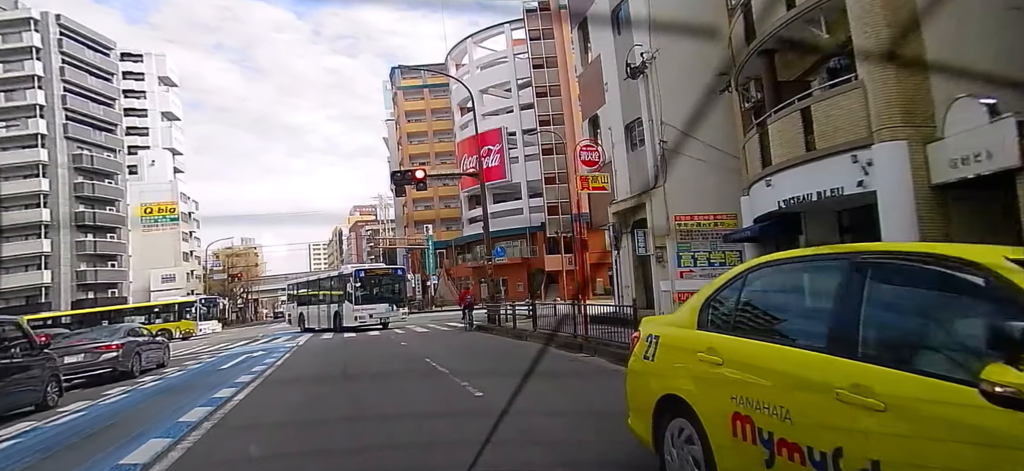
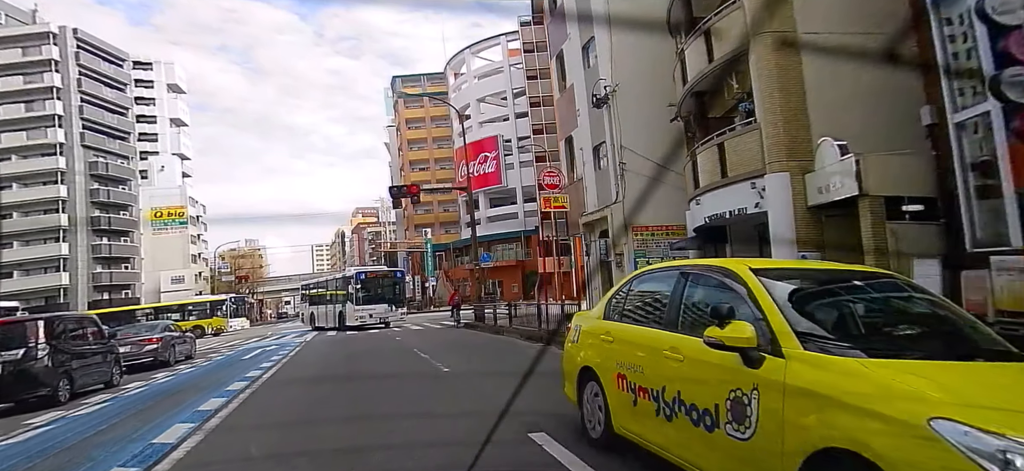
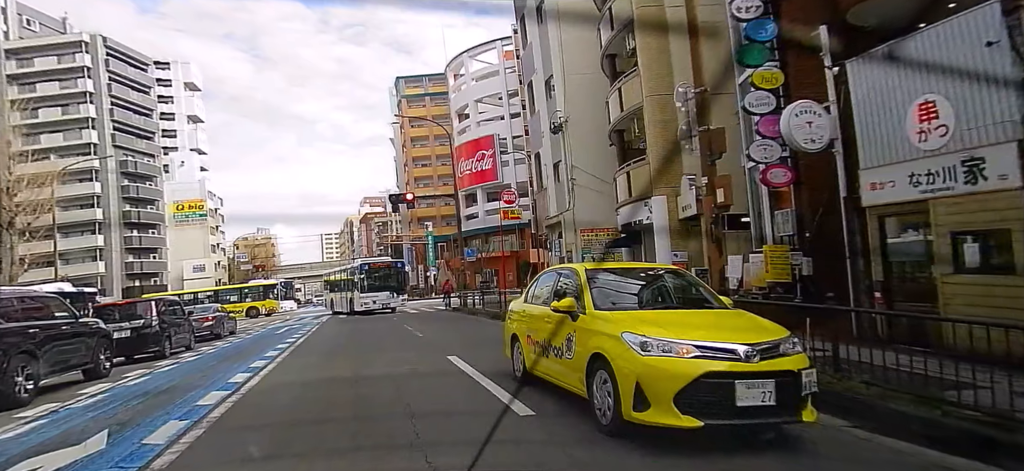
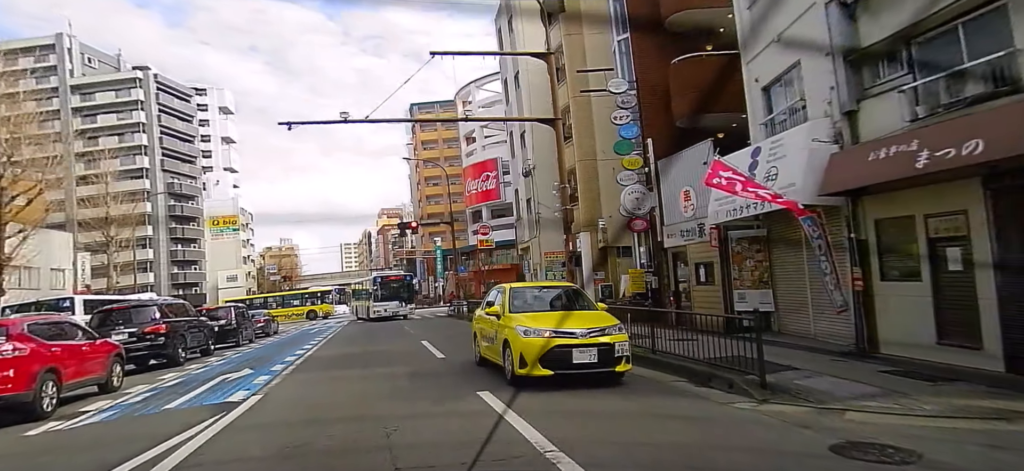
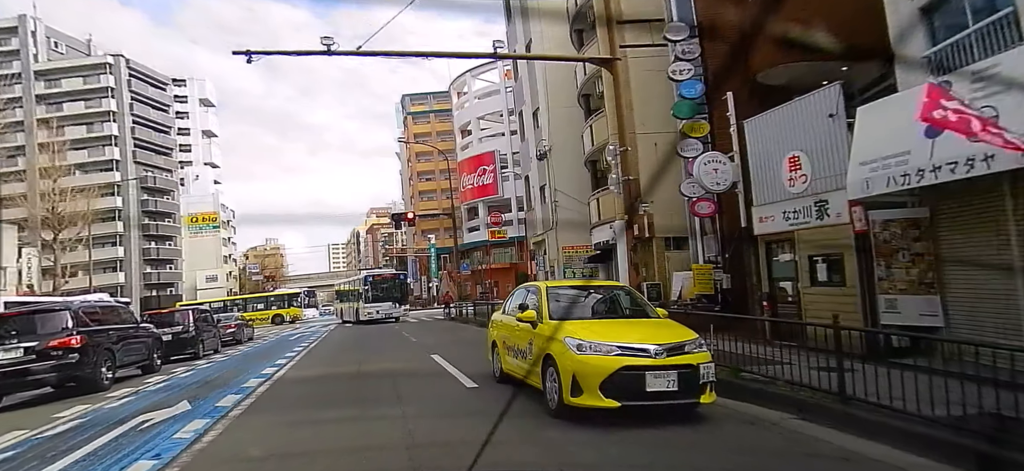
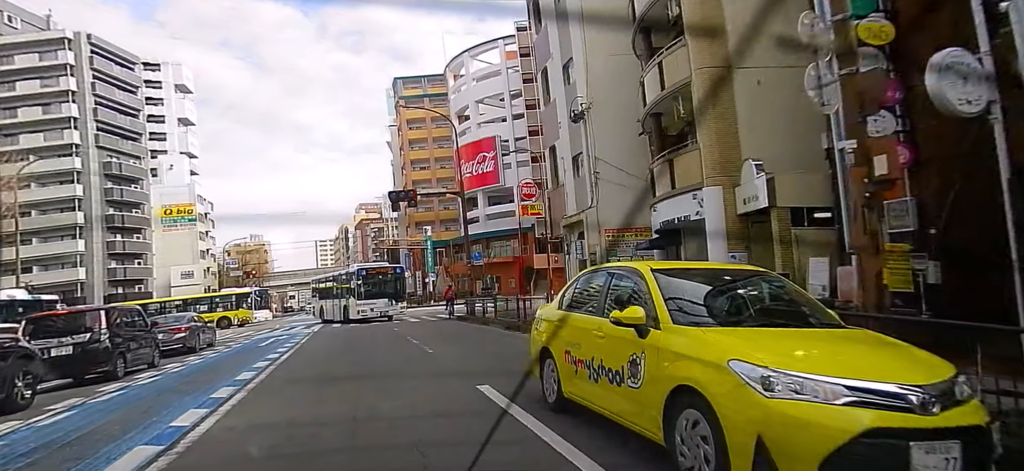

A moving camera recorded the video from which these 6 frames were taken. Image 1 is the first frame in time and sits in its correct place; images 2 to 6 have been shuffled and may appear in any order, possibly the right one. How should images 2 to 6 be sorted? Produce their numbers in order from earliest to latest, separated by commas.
2, 6, 3, 5, 4
